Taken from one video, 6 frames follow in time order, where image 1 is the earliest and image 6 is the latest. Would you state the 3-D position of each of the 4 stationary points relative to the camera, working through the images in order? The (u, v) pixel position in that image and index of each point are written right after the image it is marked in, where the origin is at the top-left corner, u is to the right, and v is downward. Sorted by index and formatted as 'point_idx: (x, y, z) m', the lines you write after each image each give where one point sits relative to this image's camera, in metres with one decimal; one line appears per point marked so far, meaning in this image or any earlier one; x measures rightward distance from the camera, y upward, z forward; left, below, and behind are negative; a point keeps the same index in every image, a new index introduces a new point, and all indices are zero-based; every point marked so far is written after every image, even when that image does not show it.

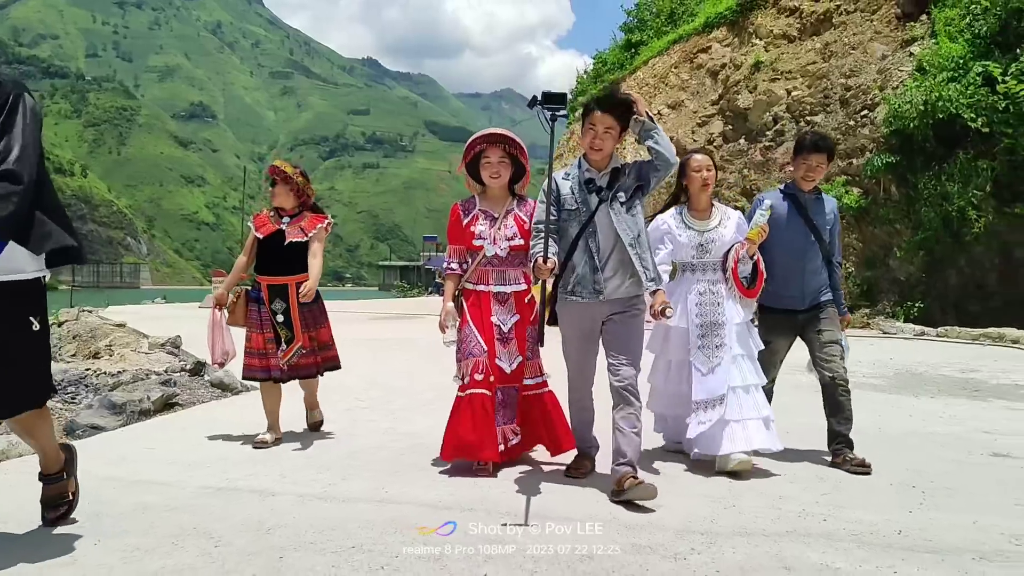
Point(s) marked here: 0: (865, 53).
0: (+7.2, +4.8, +17.8) m
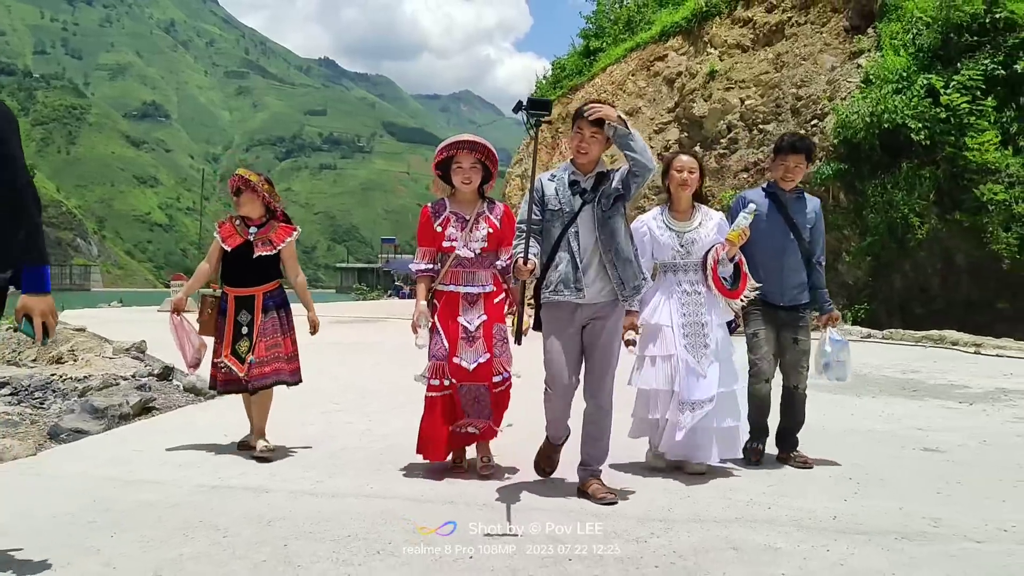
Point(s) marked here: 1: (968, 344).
0: (+6.4, +4.7, +18.4) m
1: (+5.8, -0.7, +11.1) m
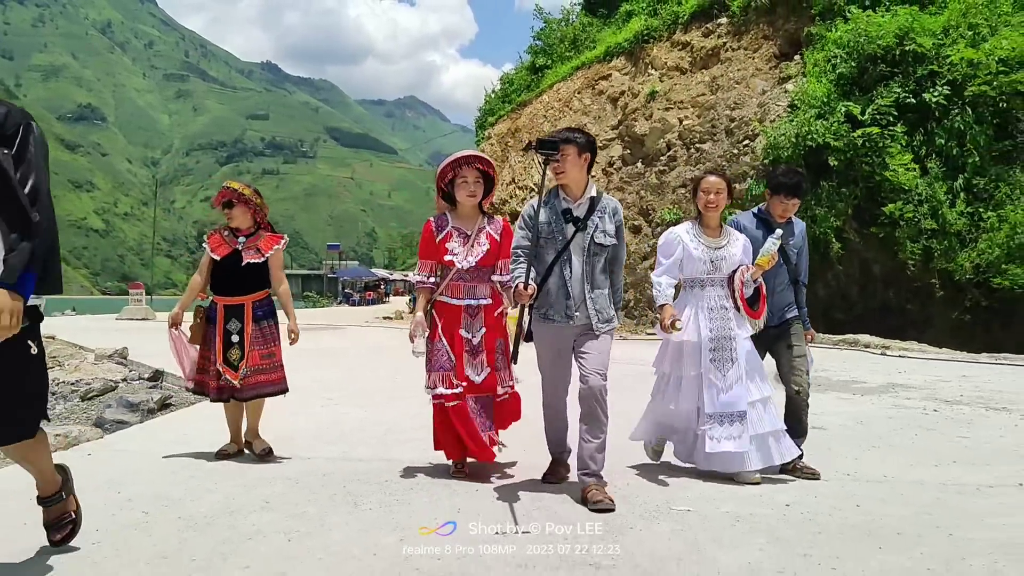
0: (+5.3, +4.5, +19.8) m
1: (+5.2, -0.8, +12.5) m
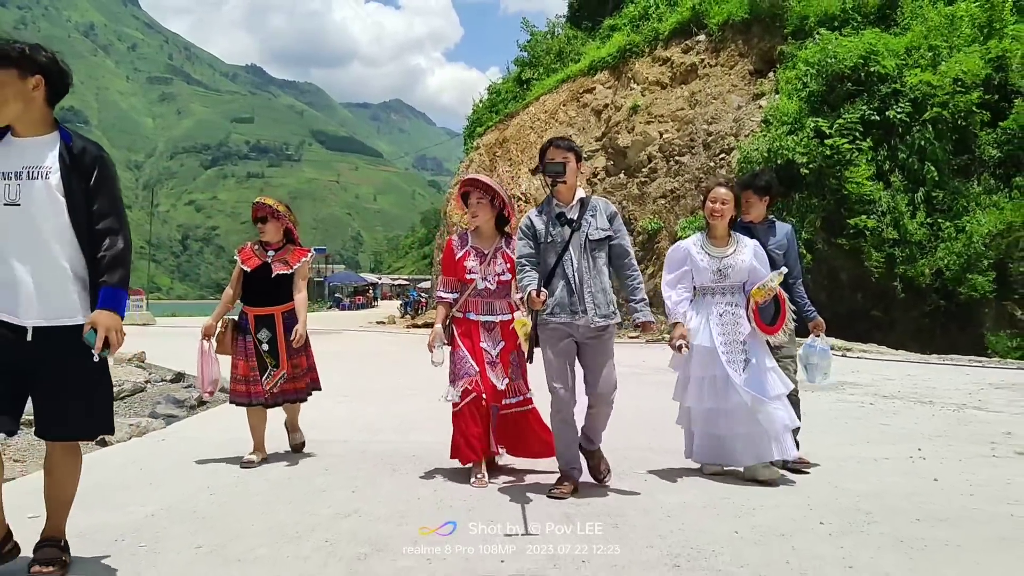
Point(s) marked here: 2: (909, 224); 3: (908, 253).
0: (+5.0, +4.4, +20.9) m
1: (+5.0, -0.9, +13.5) m
2: (+7.8, +1.3, +17.2) m
3: (+7.8, +0.7, +17.1) m
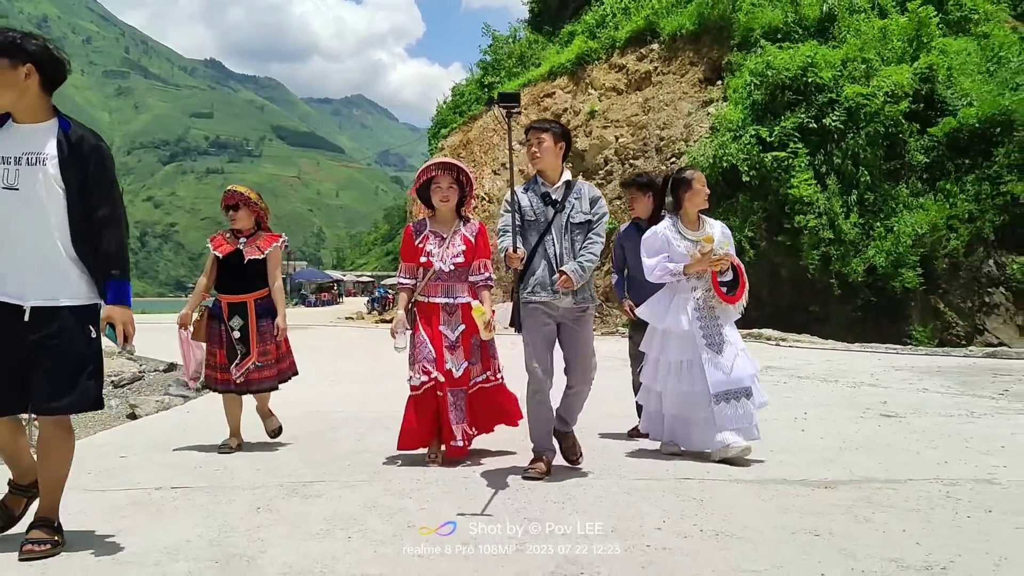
0: (+4.1, +4.5, +22.2) m
1: (+4.5, -0.9, +14.9) m
2: (+7.0, +1.4, +18.6) m
3: (+7.0, +0.8, +18.6) m
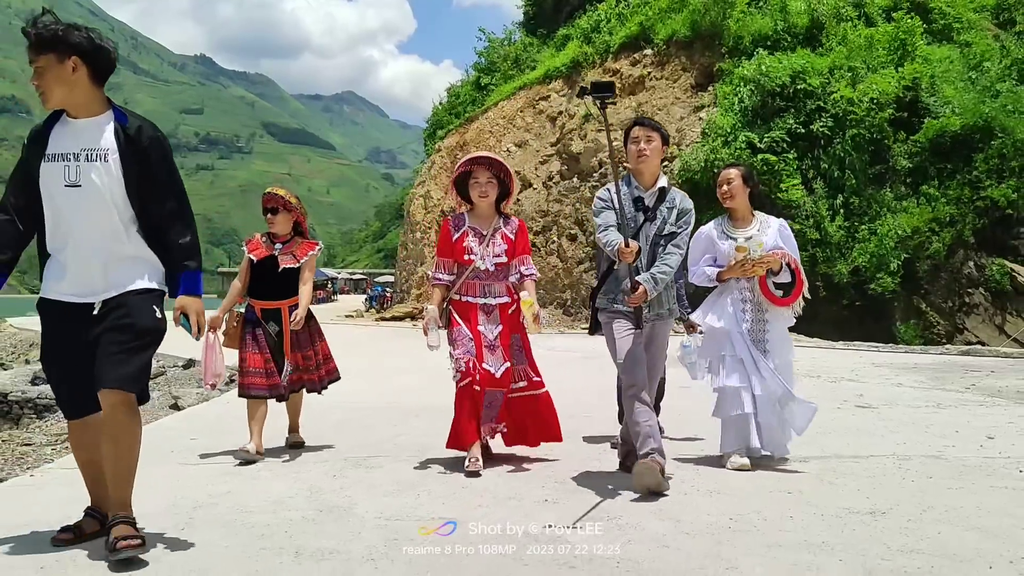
0: (+4.1, +4.5, +22.8) m
1: (+4.4, -0.9, +15.5) m
2: (+7.0, +1.4, +19.3) m
3: (+7.0, +0.8, +19.3) m
